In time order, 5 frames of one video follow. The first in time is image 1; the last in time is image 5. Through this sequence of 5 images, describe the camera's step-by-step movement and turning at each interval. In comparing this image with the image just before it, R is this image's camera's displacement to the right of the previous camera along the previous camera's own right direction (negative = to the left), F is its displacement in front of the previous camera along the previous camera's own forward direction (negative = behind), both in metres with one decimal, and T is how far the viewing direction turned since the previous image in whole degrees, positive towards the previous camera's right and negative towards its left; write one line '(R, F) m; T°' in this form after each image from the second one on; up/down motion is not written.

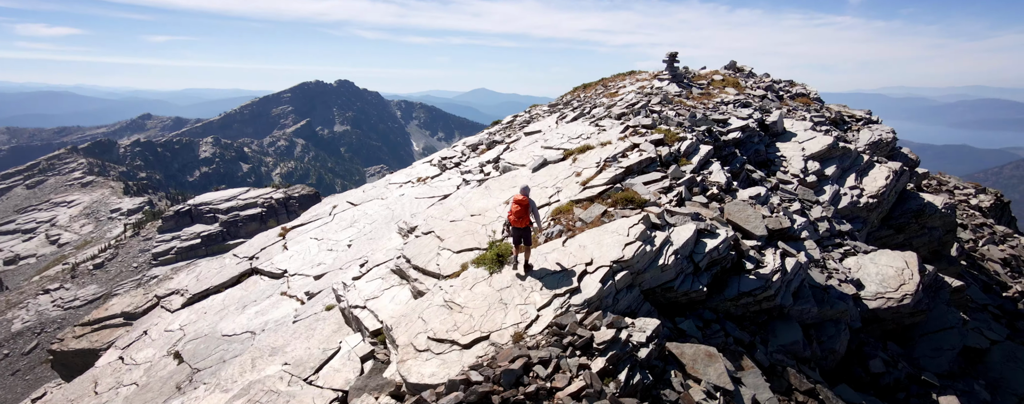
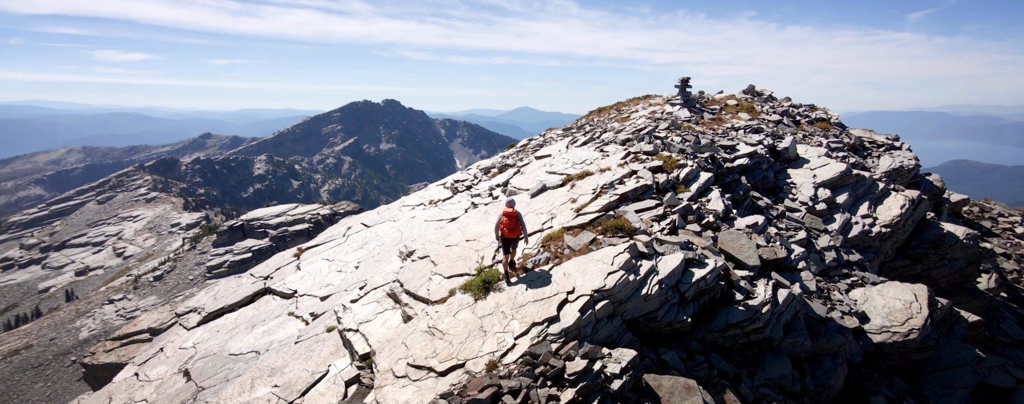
(+1.4, -0.2) m; -2°
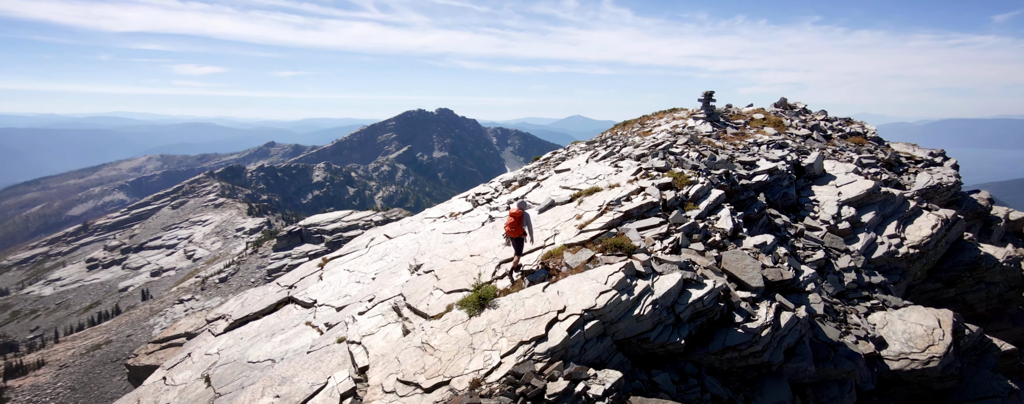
(+1.3, -0.1) m; -3°
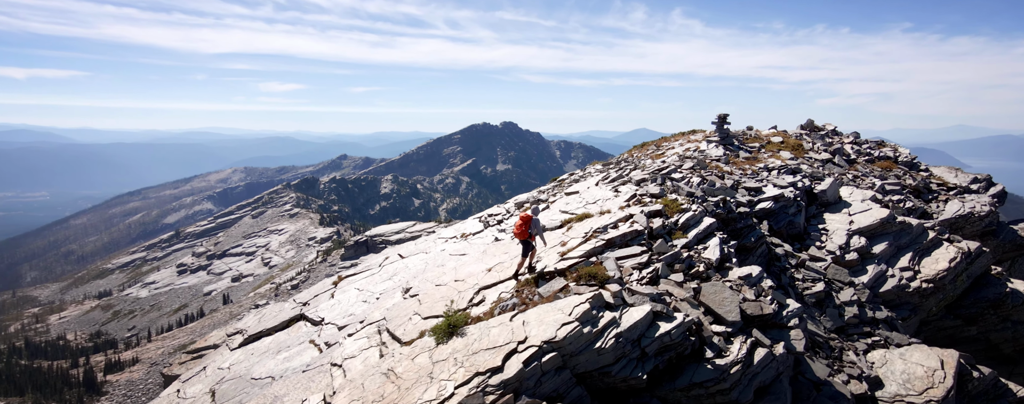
(+2.3, -0.2) m; -3°
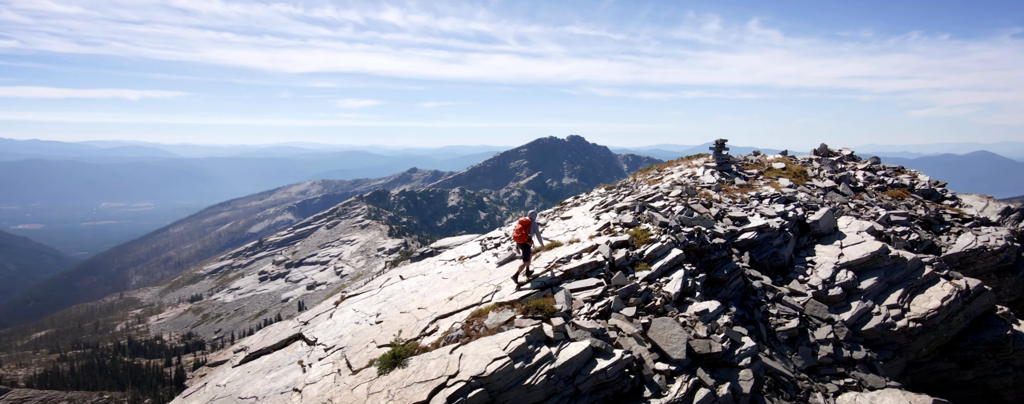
(+3.1, -0.3) m; -2°
